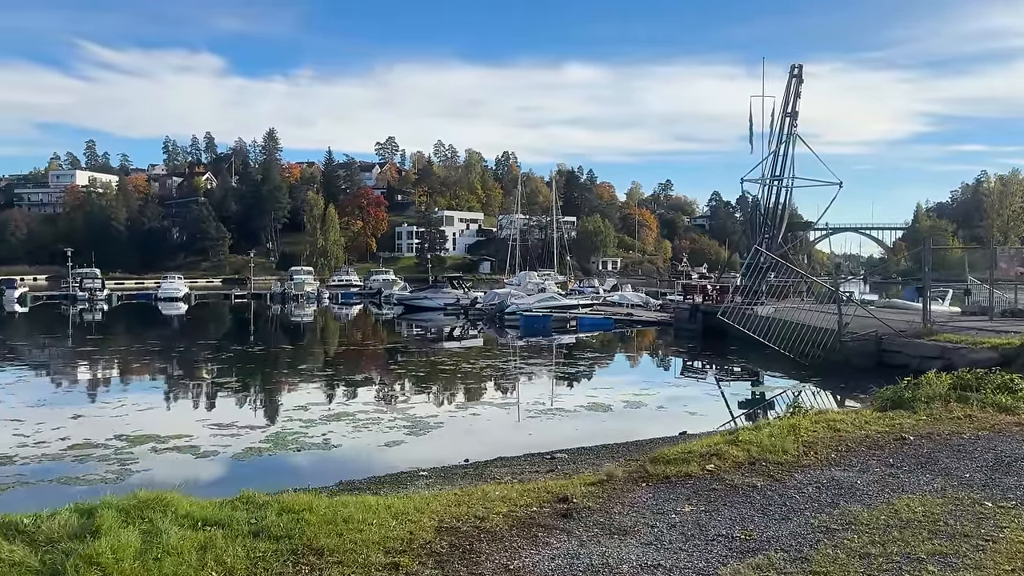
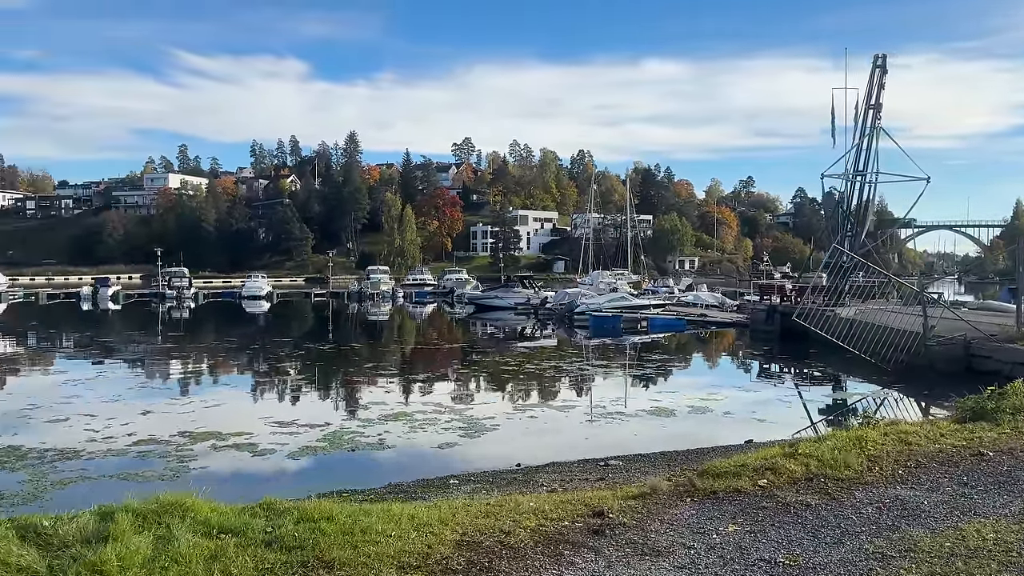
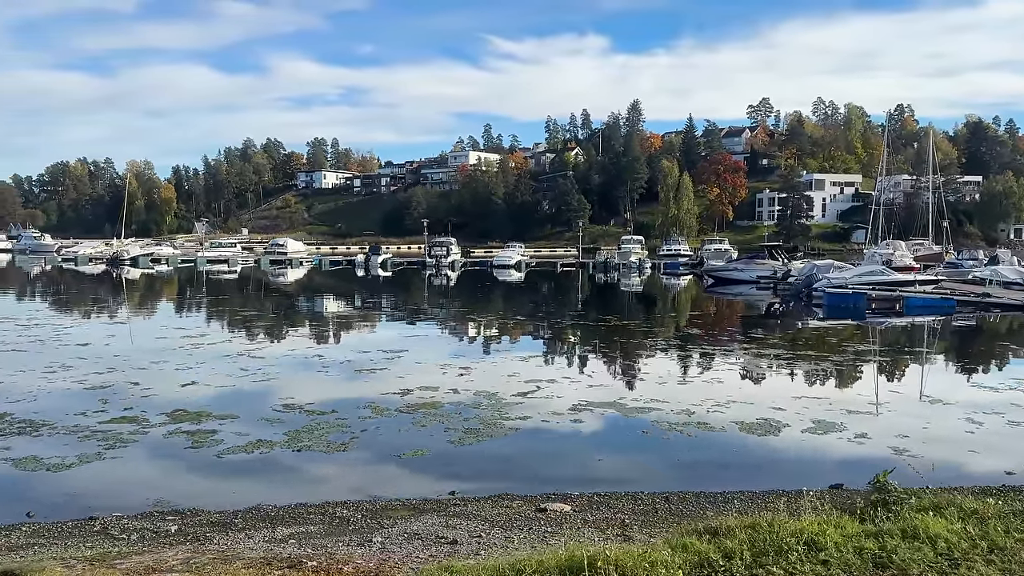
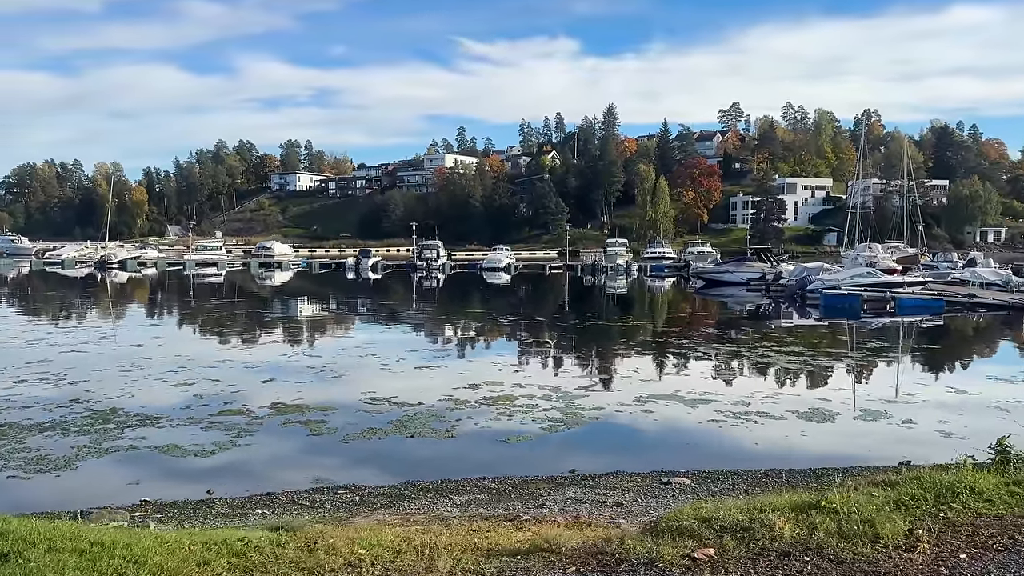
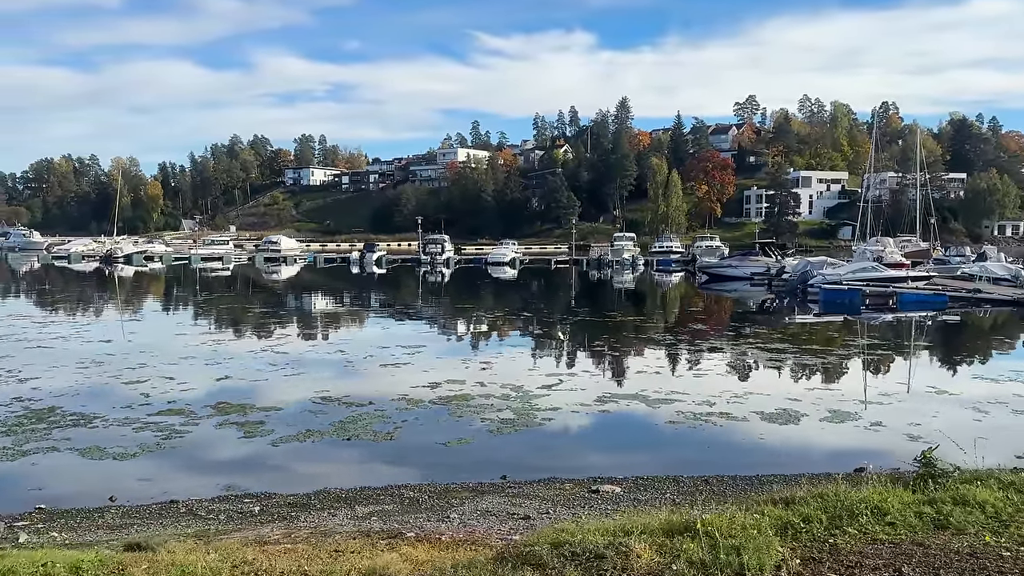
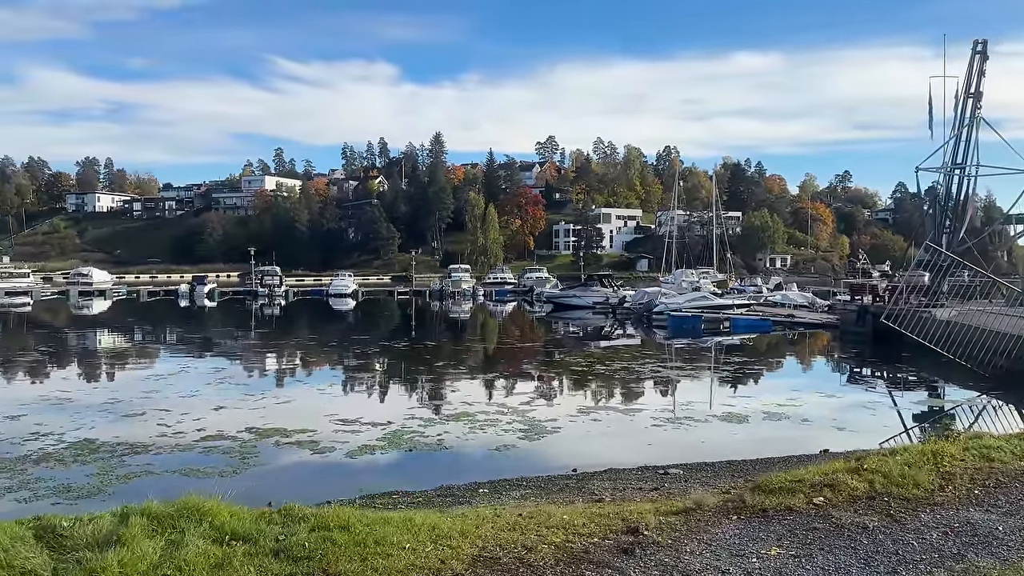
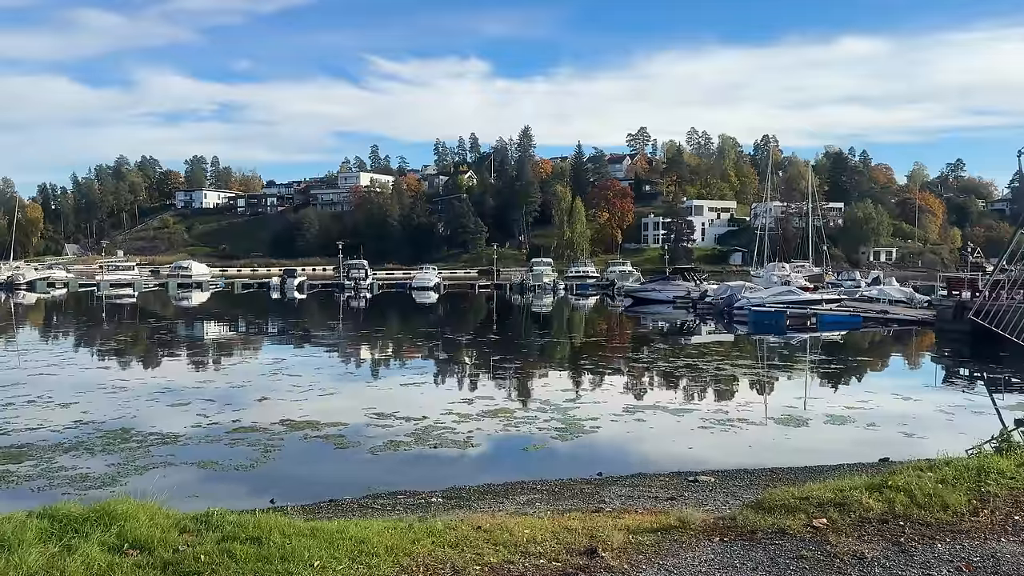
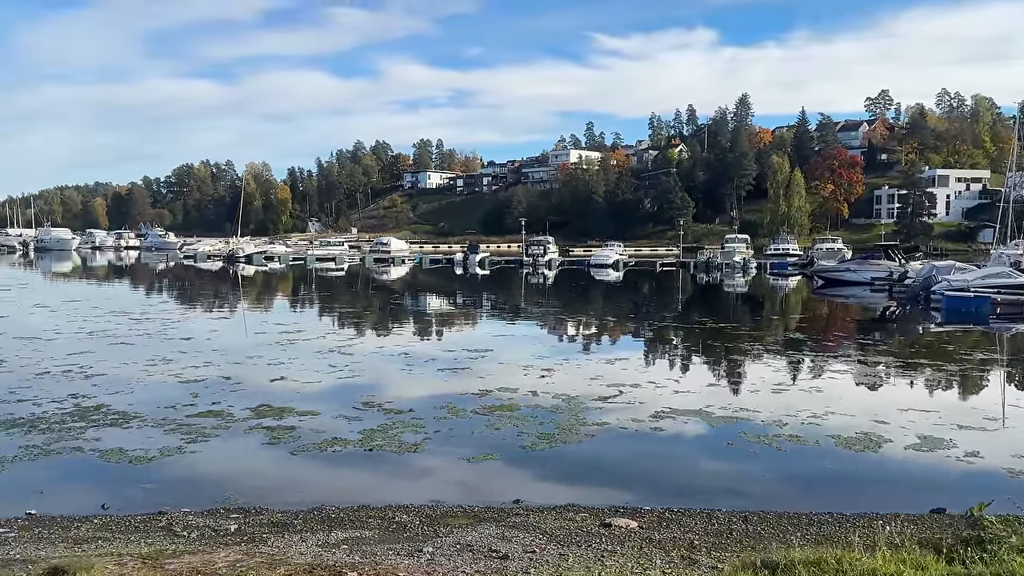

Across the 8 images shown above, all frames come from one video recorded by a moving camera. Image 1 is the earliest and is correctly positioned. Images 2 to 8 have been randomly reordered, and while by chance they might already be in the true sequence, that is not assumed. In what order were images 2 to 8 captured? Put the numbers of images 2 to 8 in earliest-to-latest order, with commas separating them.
2, 6, 7, 4, 5, 3, 8
